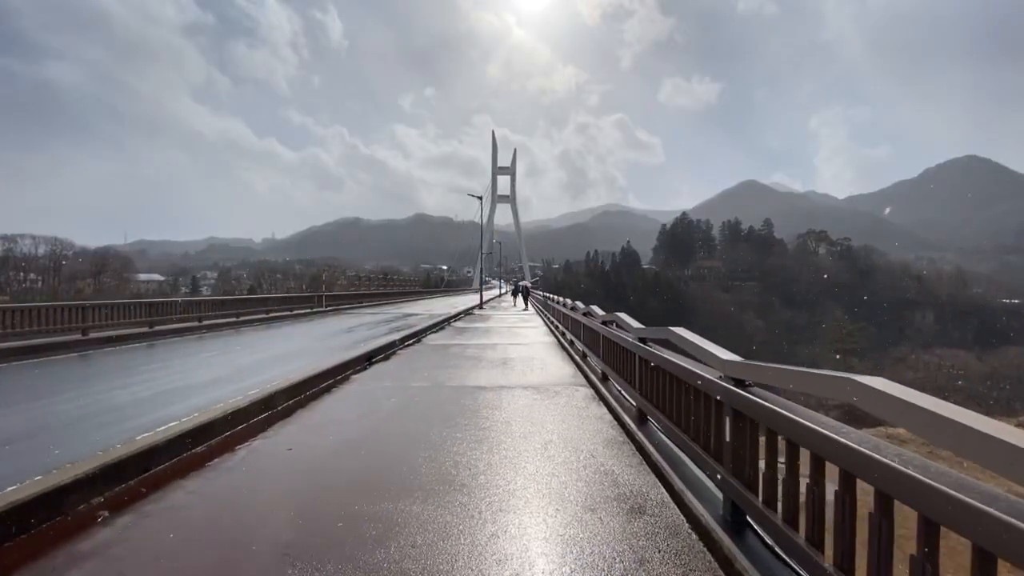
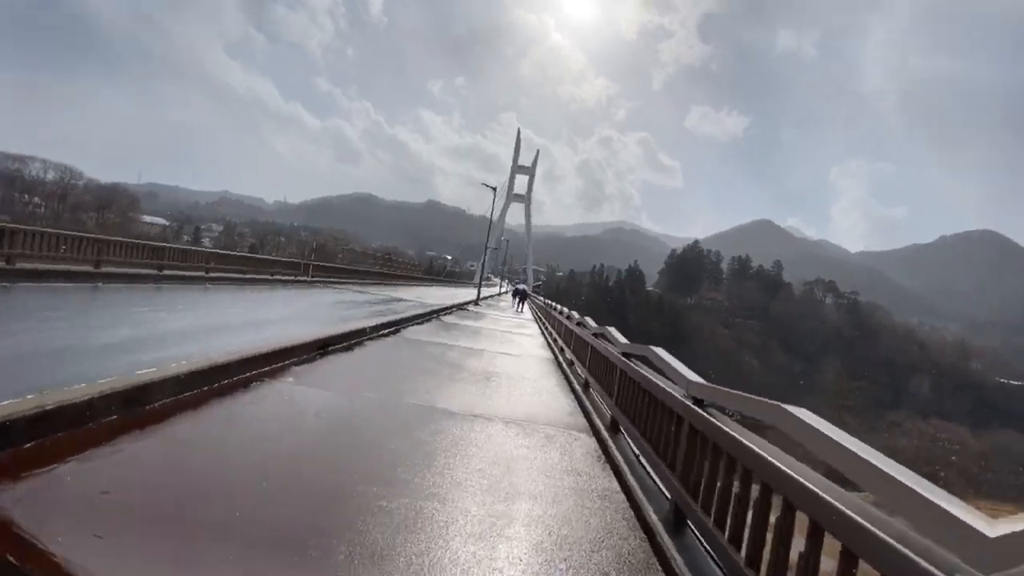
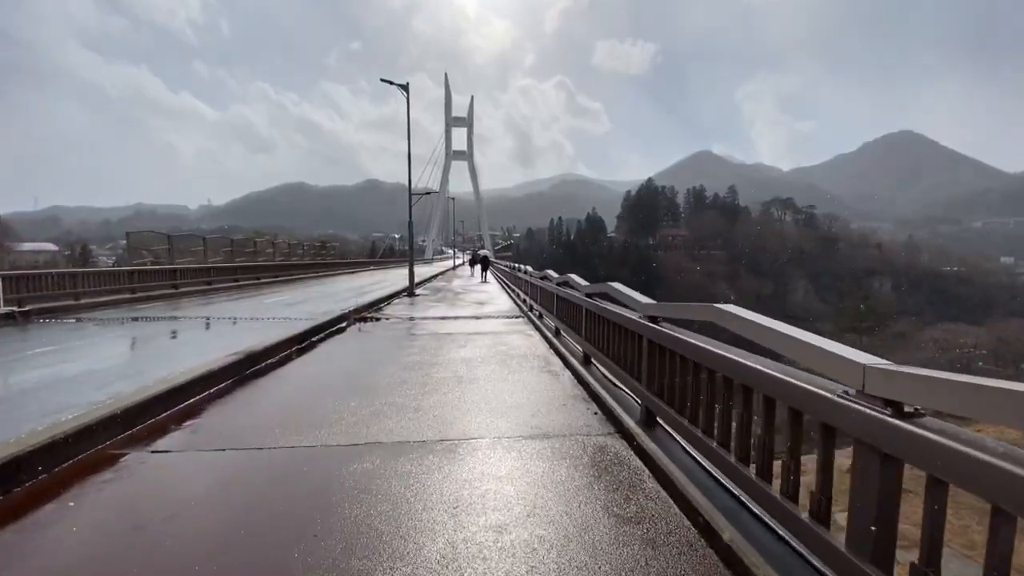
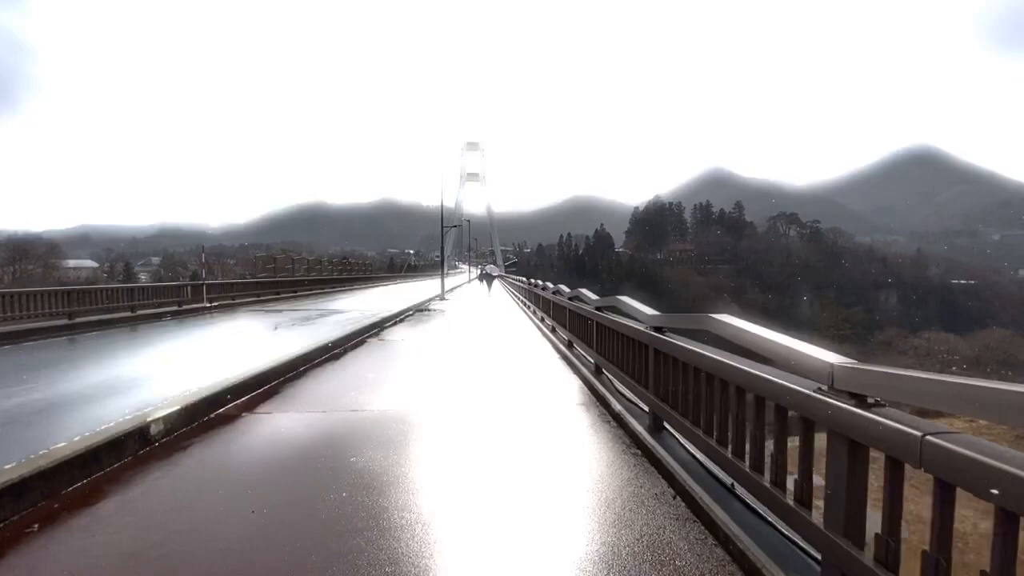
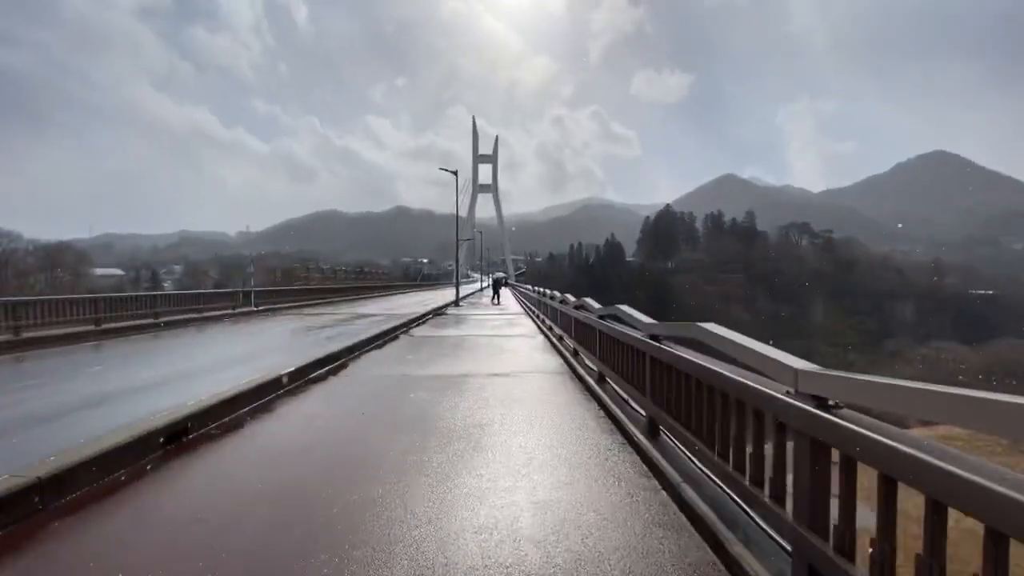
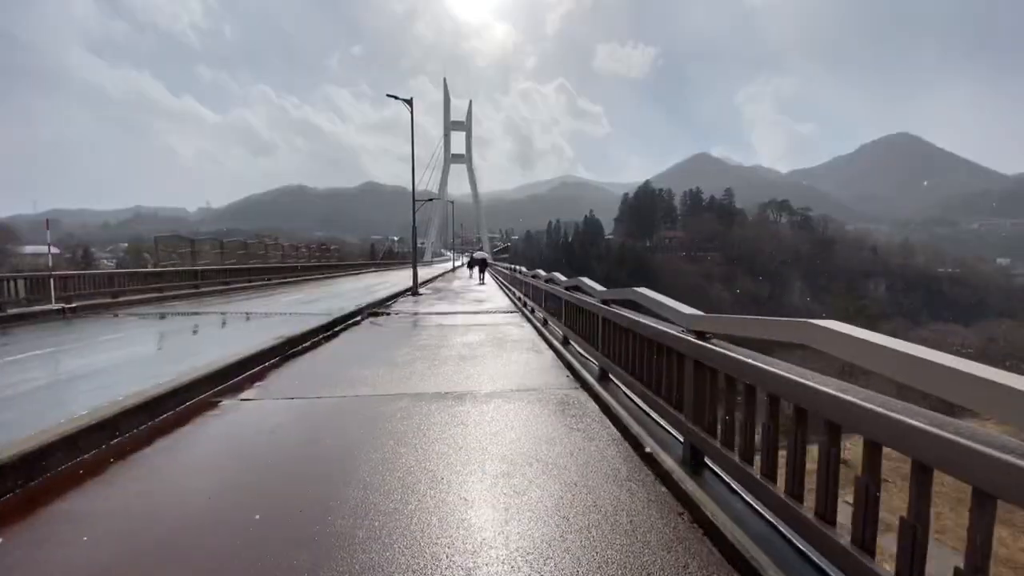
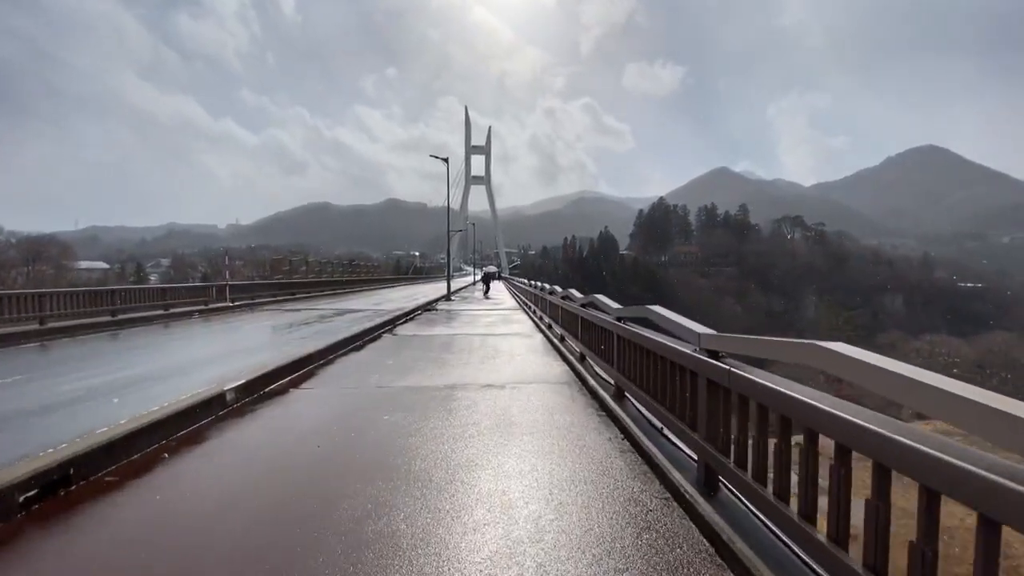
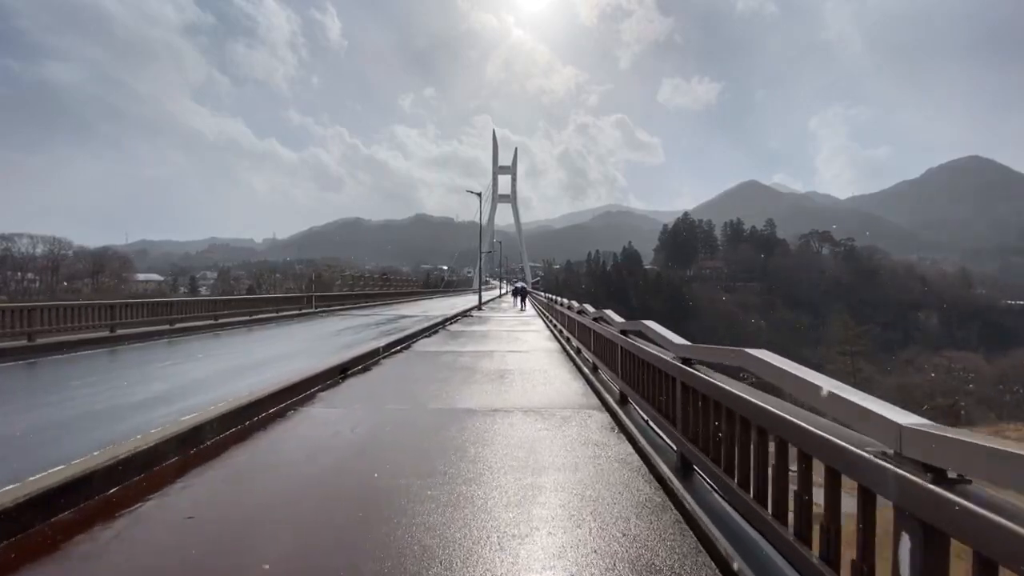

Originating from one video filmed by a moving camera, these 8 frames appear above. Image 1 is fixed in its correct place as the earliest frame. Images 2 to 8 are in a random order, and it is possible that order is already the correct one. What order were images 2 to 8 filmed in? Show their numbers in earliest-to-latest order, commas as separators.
8, 2, 5, 7, 4, 6, 3
